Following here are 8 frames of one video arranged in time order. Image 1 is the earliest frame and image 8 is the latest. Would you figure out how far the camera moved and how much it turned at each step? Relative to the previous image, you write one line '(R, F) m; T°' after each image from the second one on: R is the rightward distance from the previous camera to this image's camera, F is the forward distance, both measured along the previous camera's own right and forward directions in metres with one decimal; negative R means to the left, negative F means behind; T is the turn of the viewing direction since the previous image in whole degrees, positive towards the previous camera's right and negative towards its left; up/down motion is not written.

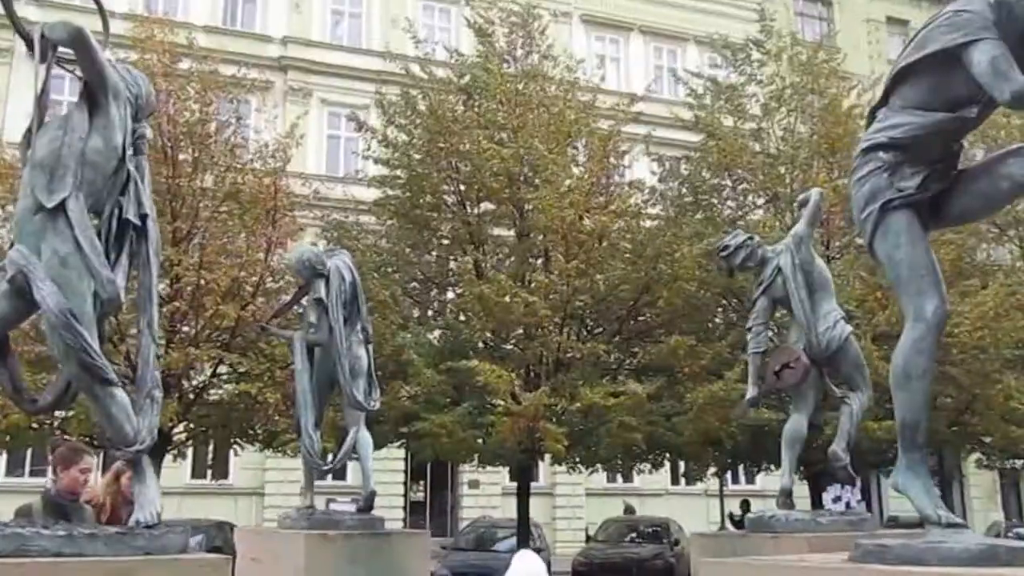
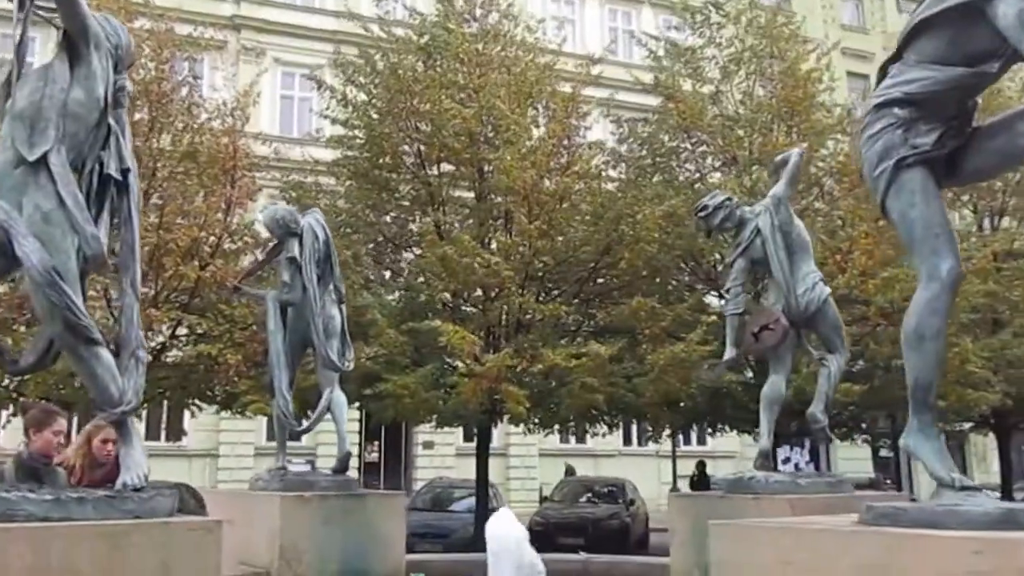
(-0.2, +0.1) m; +2°
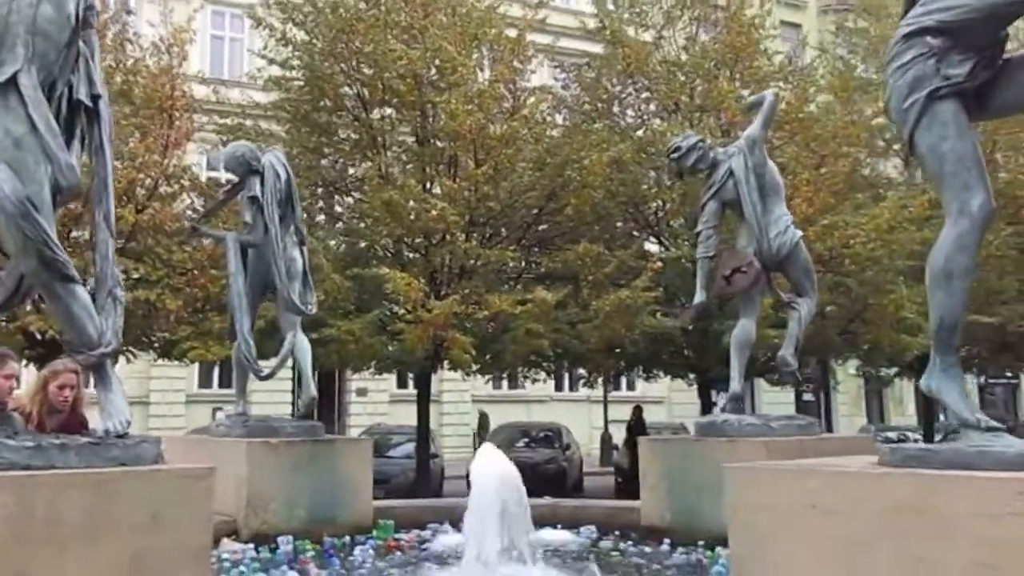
(-0.3, +0.3) m; +3°
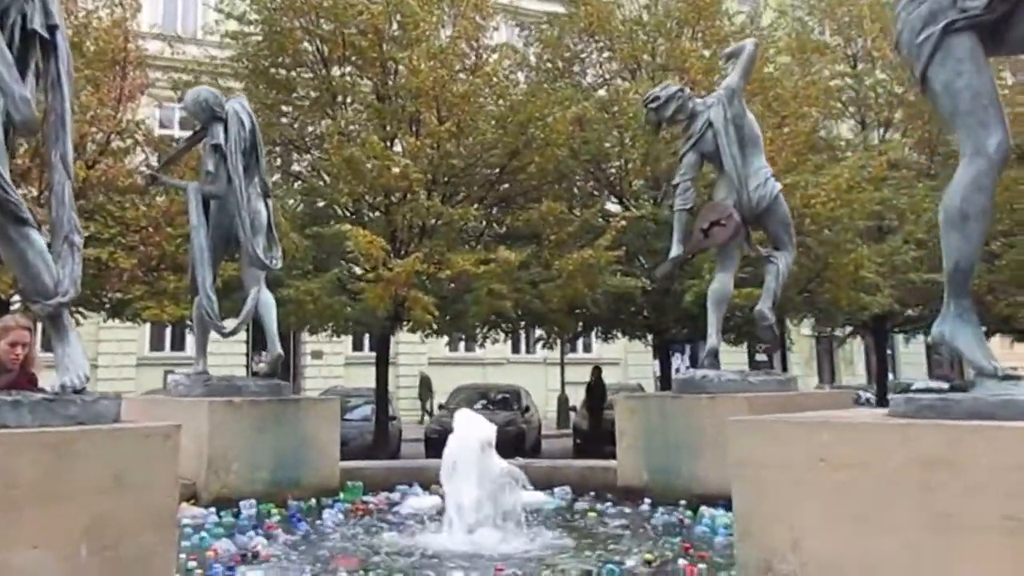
(-0.1, +0.3) m; +2°
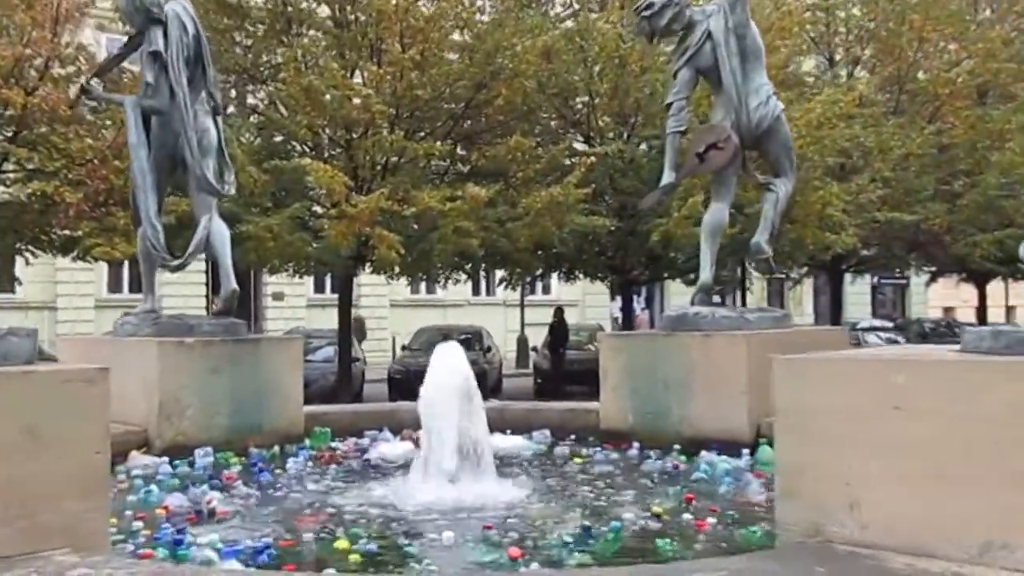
(-0.2, +0.9) m; +2°
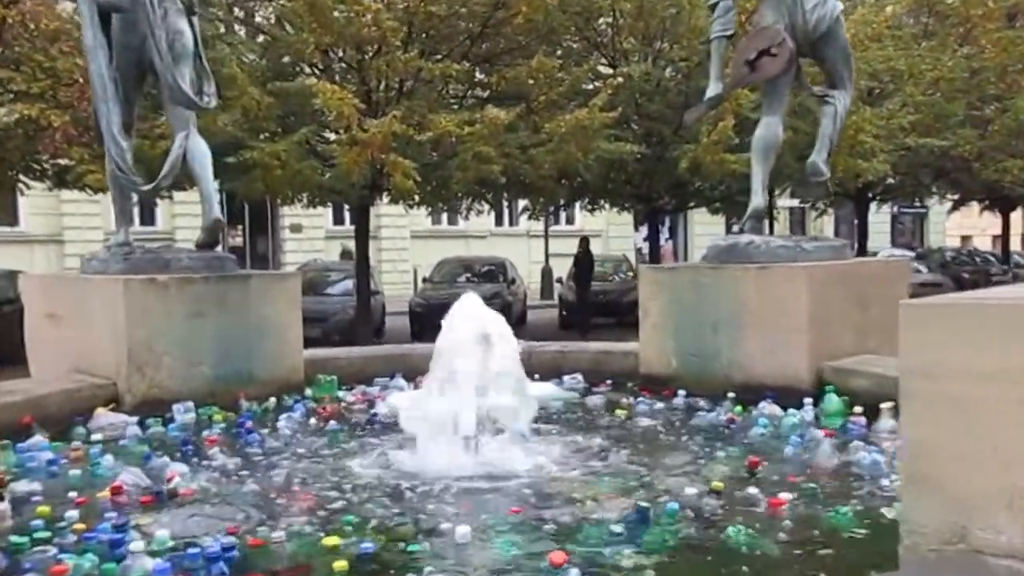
(0.0, +1.1) m; -1°
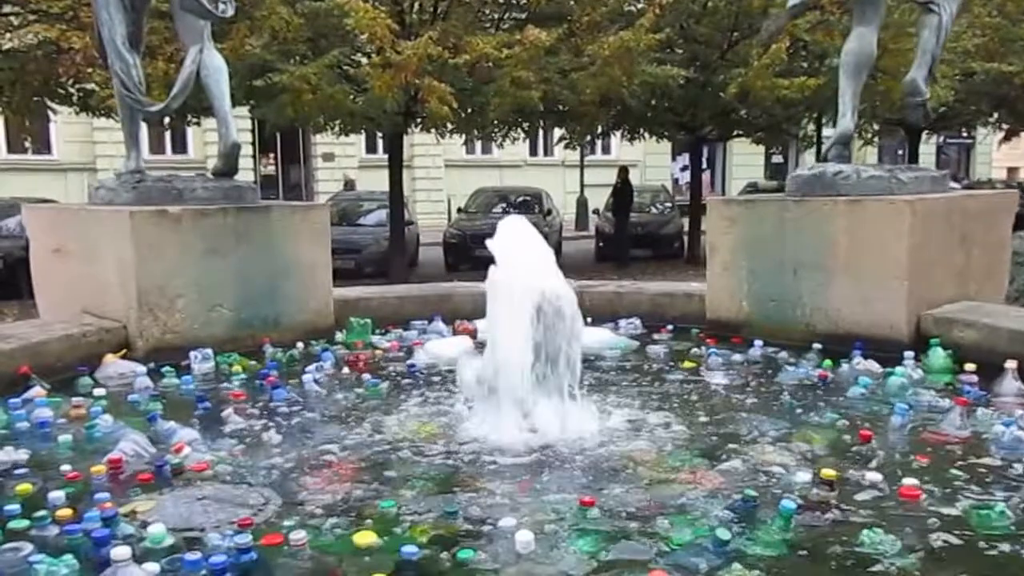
(-0.1, +0.8) m; -2°
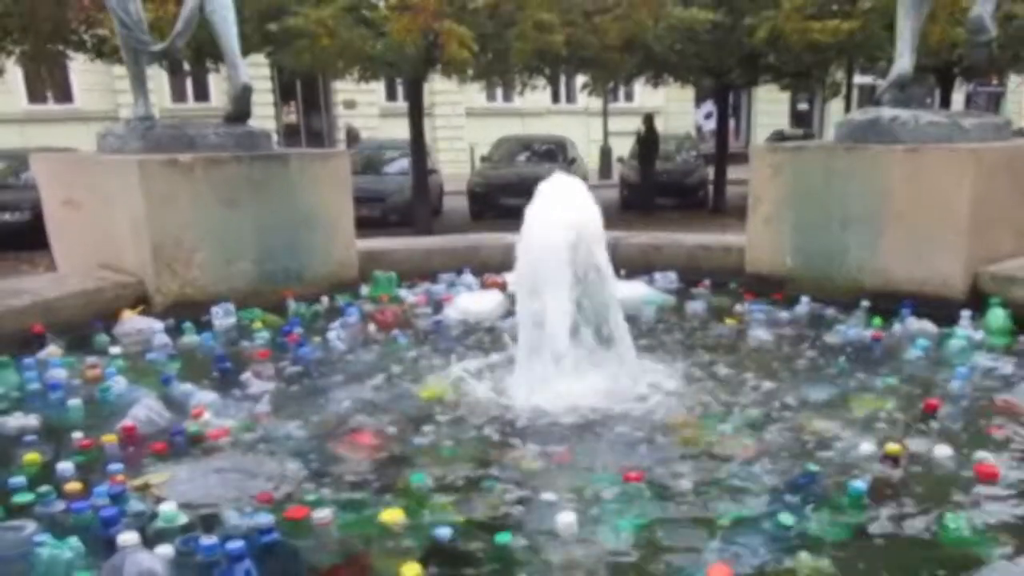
(-0.1, +0.3) m; -1°
